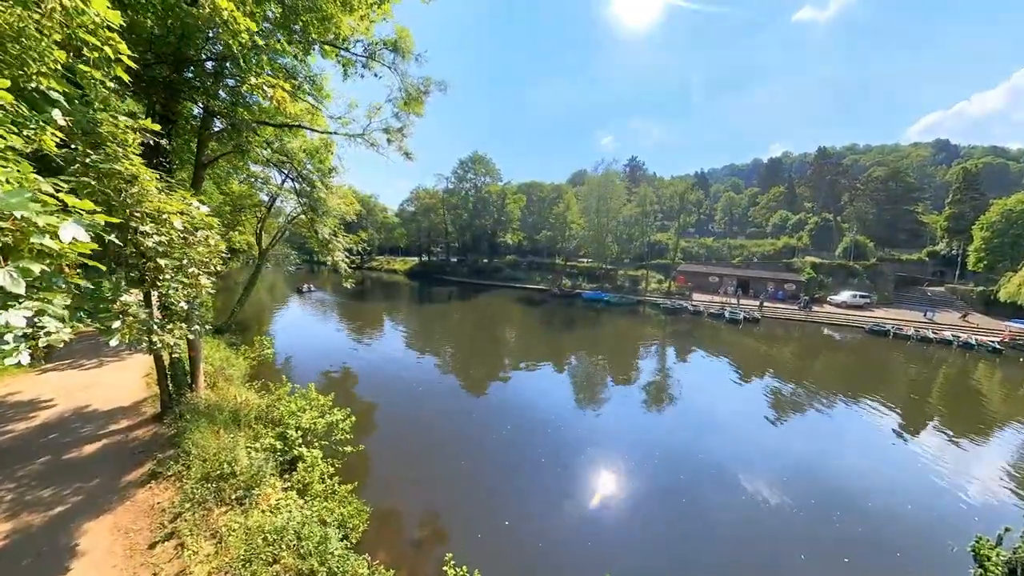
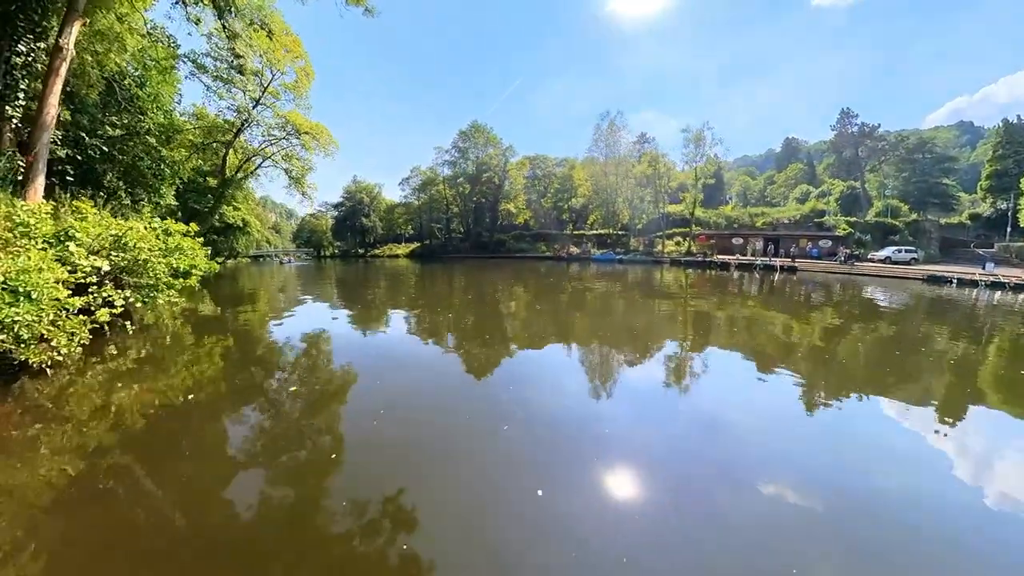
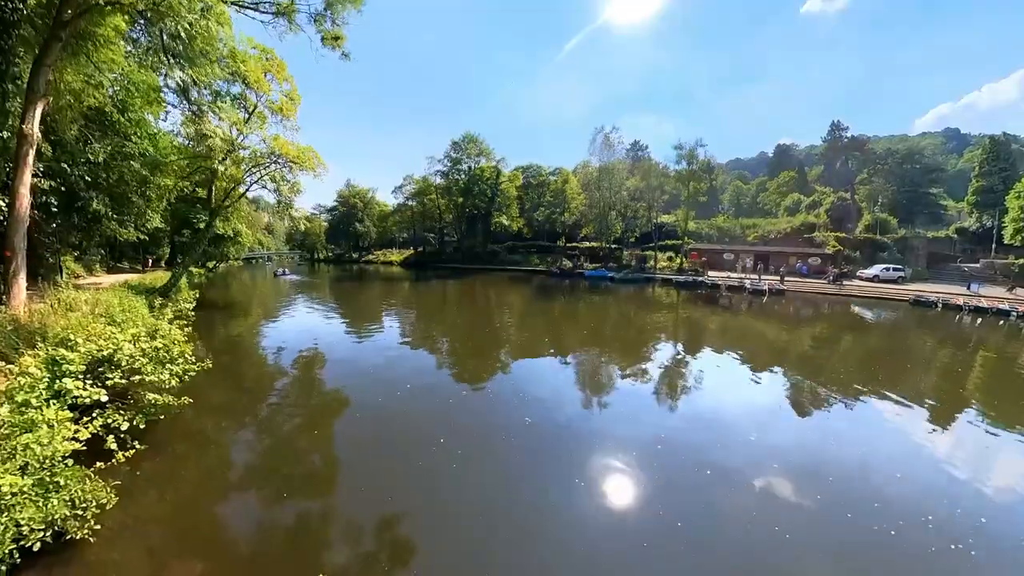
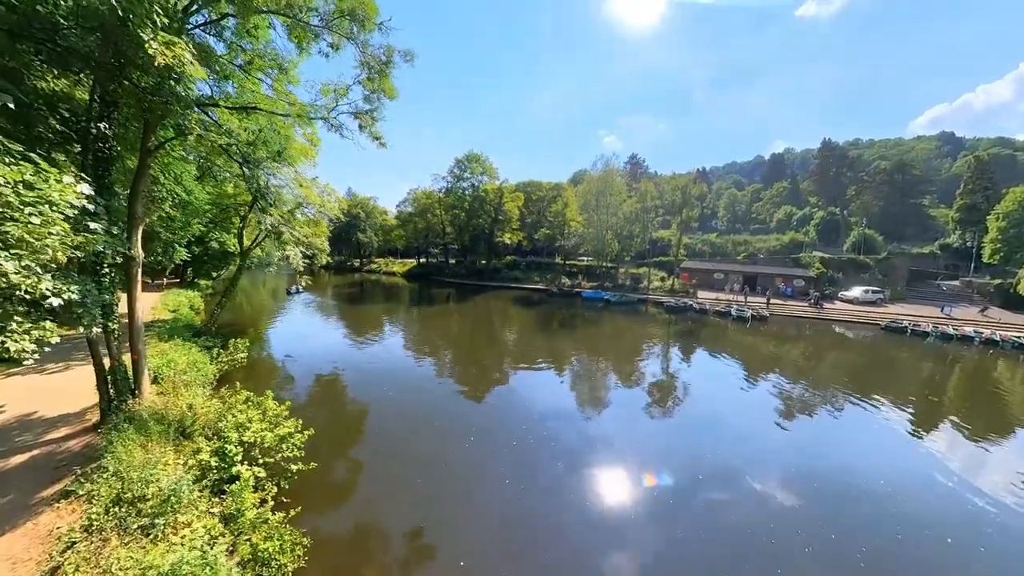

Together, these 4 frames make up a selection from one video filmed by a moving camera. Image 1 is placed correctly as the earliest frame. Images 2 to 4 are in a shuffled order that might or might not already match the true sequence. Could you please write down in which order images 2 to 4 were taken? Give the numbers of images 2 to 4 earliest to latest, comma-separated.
4, 3, 2
